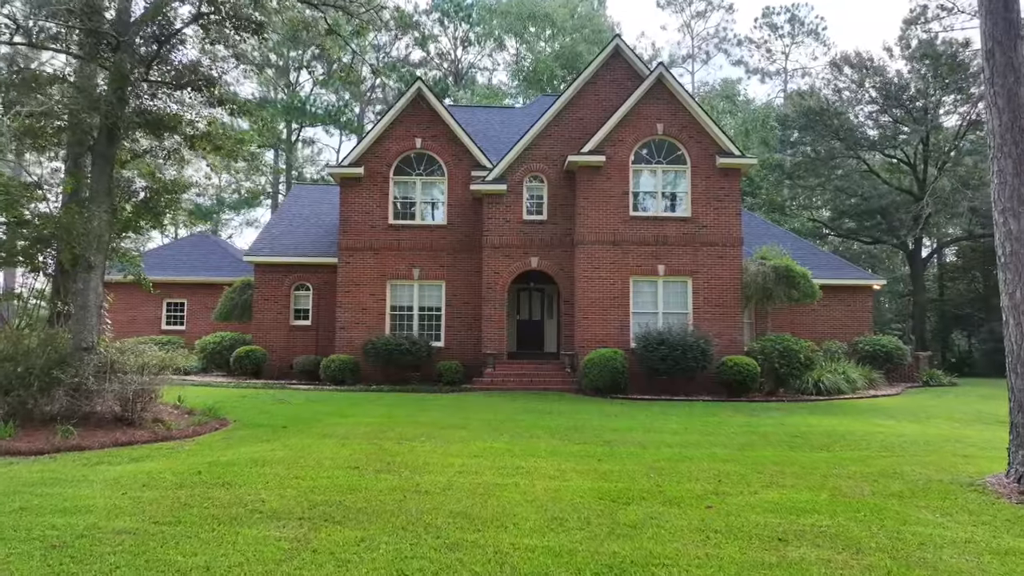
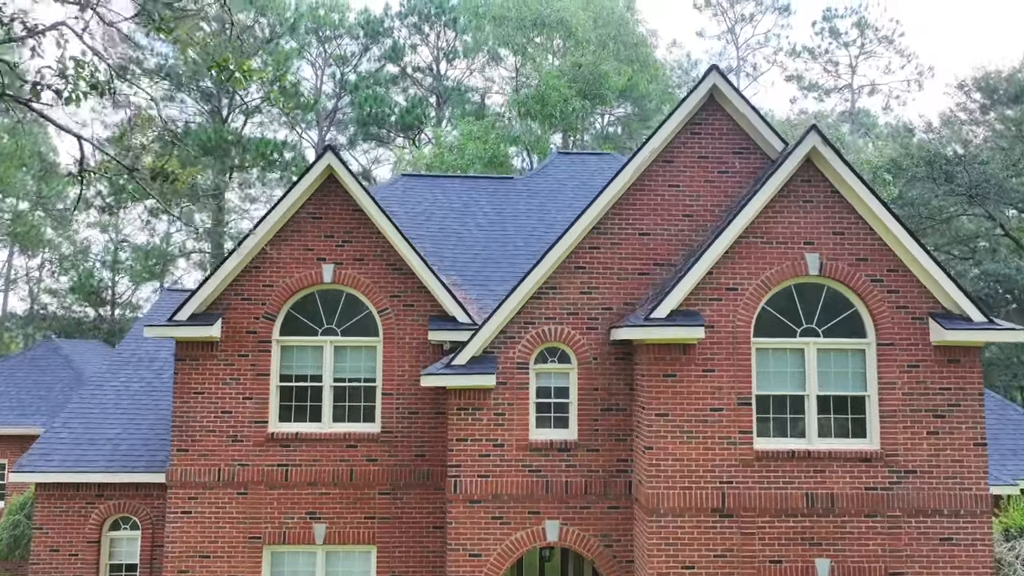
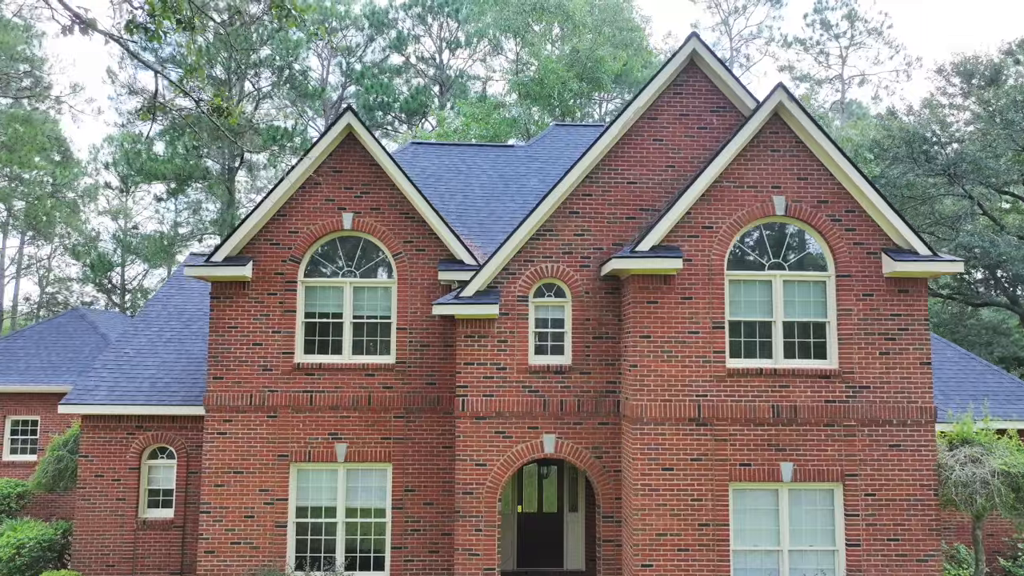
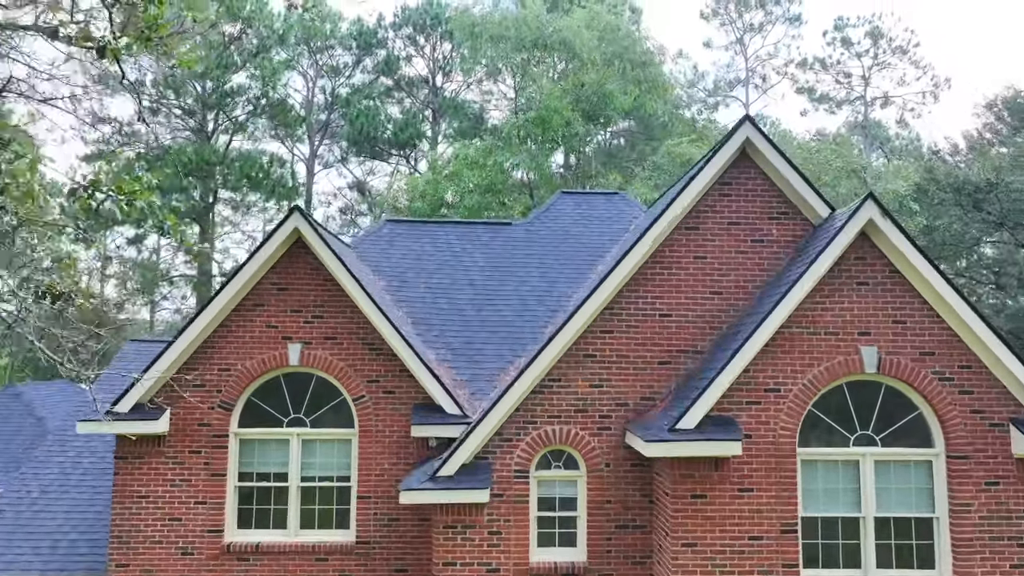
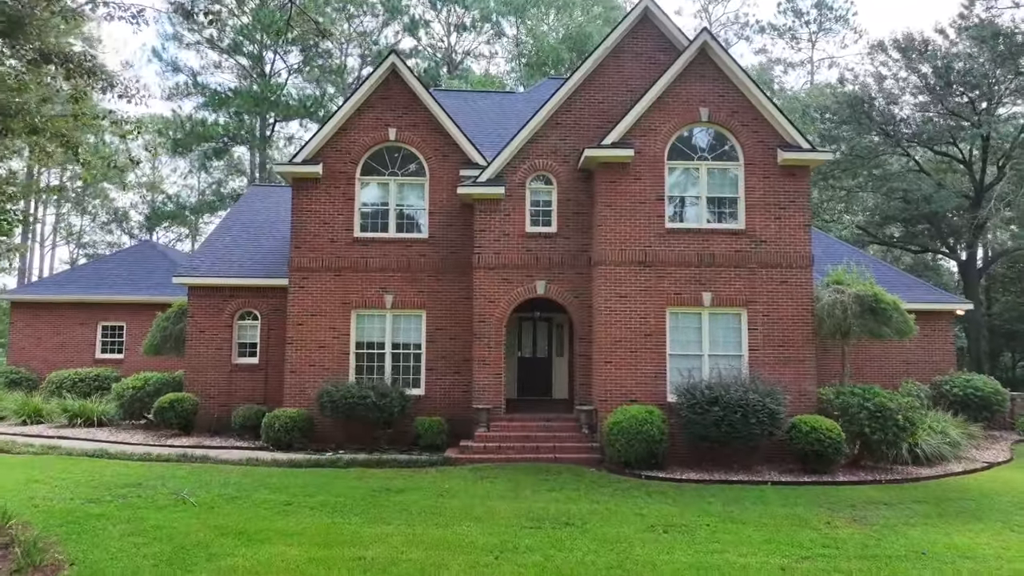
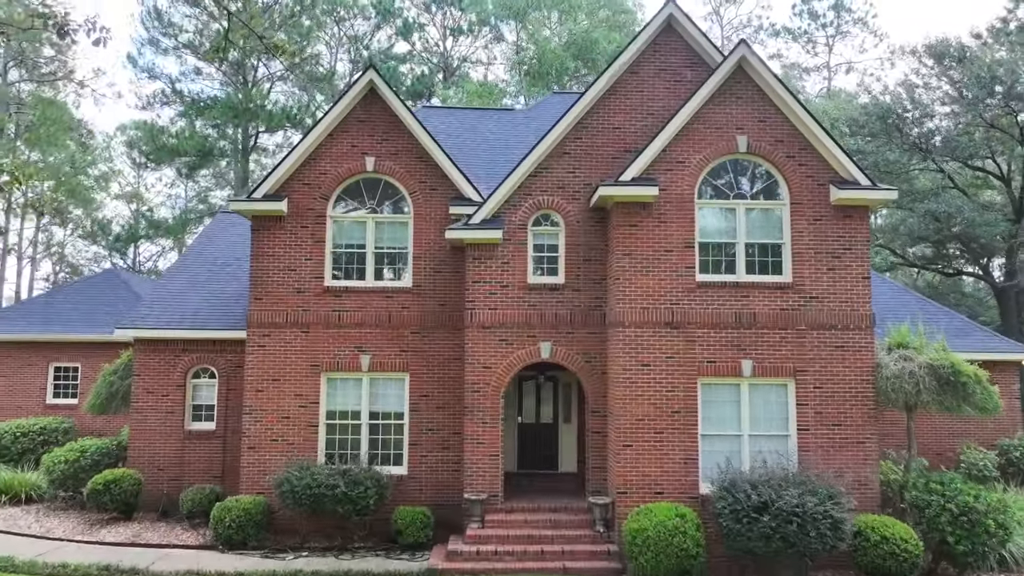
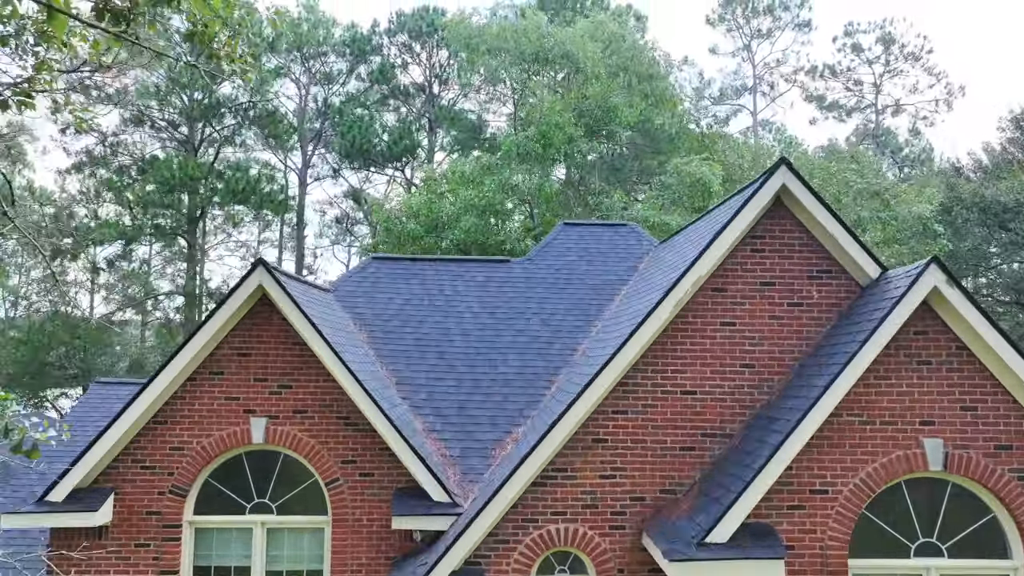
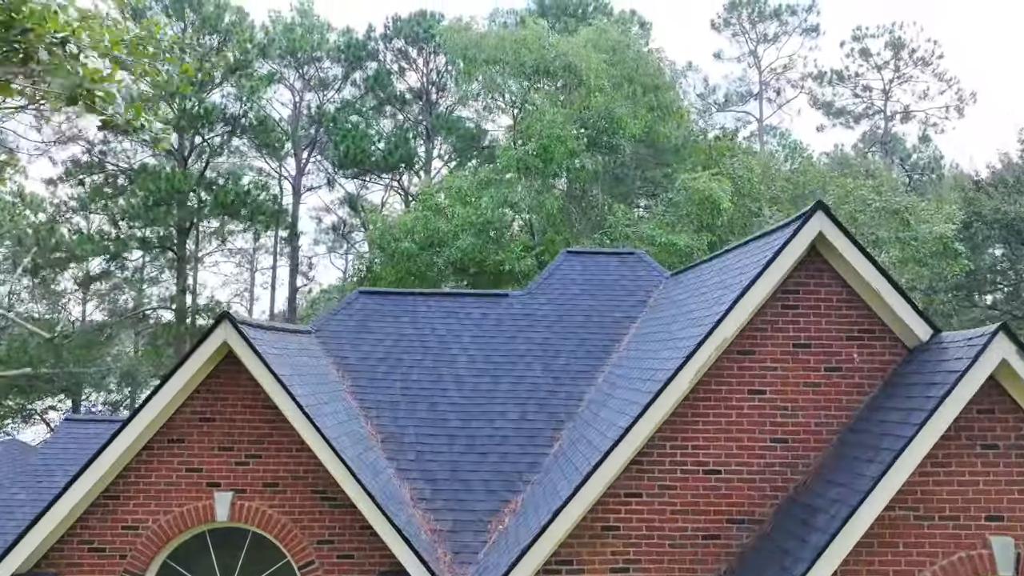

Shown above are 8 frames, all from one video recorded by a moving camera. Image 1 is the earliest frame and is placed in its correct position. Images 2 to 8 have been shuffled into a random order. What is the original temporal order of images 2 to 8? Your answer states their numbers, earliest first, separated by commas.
5, 6, 3, 2, 4, 7, 8
